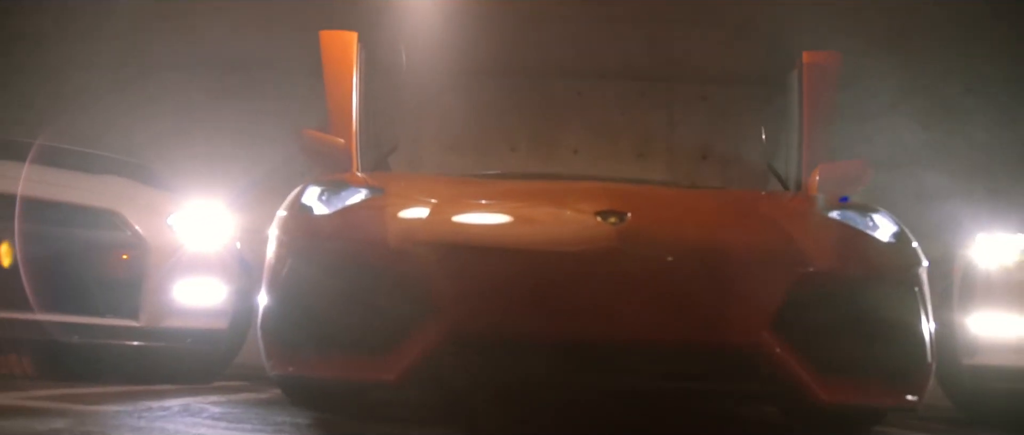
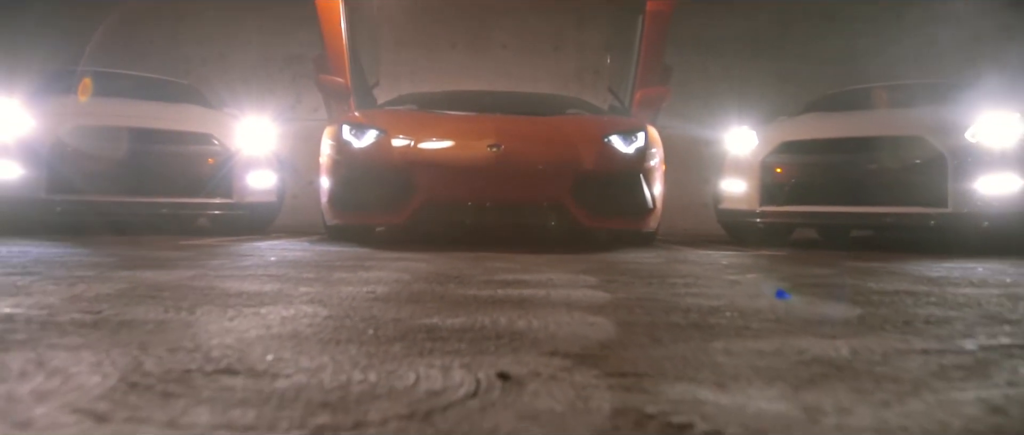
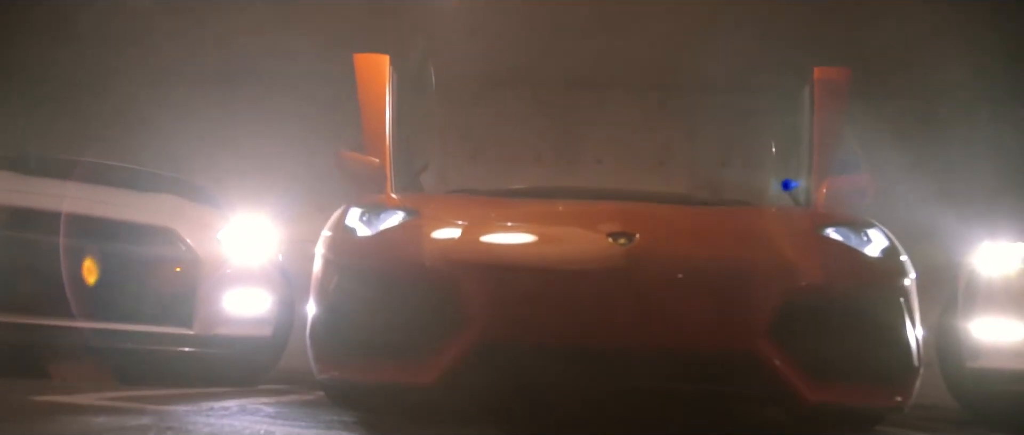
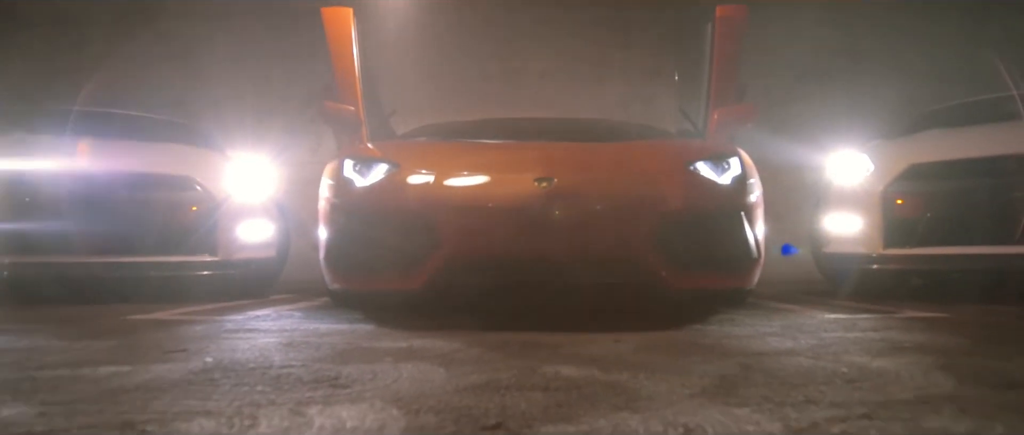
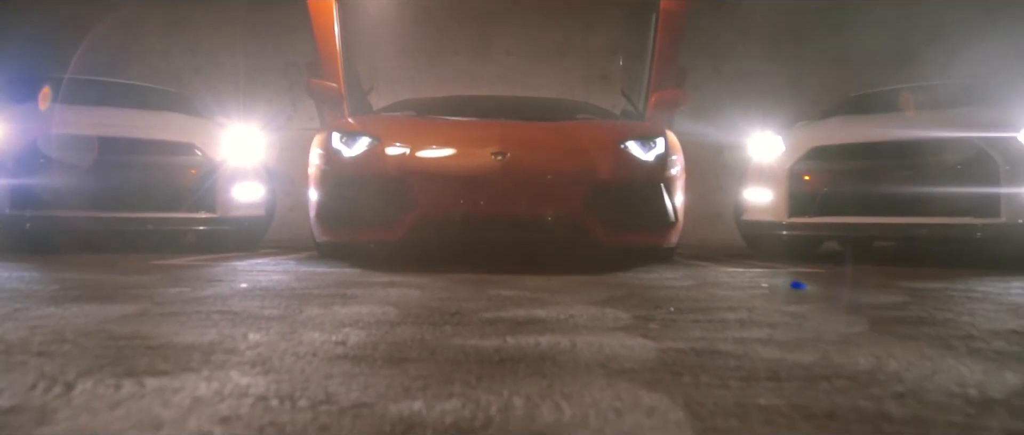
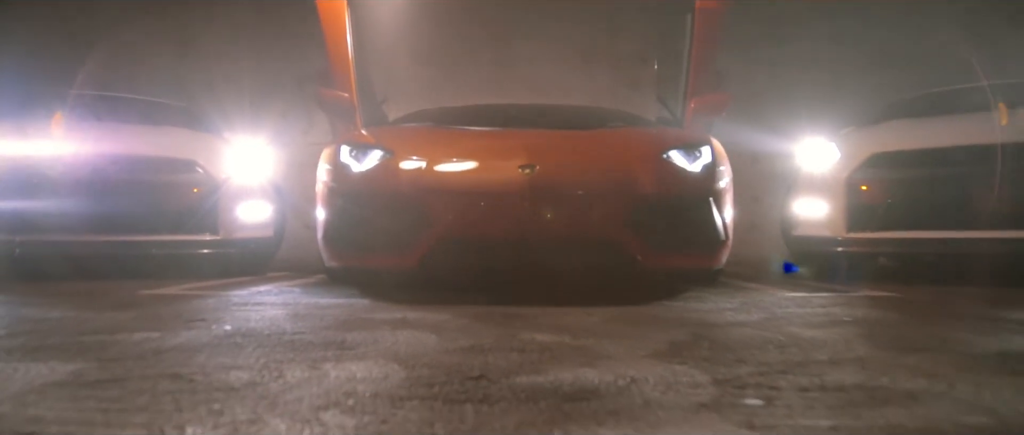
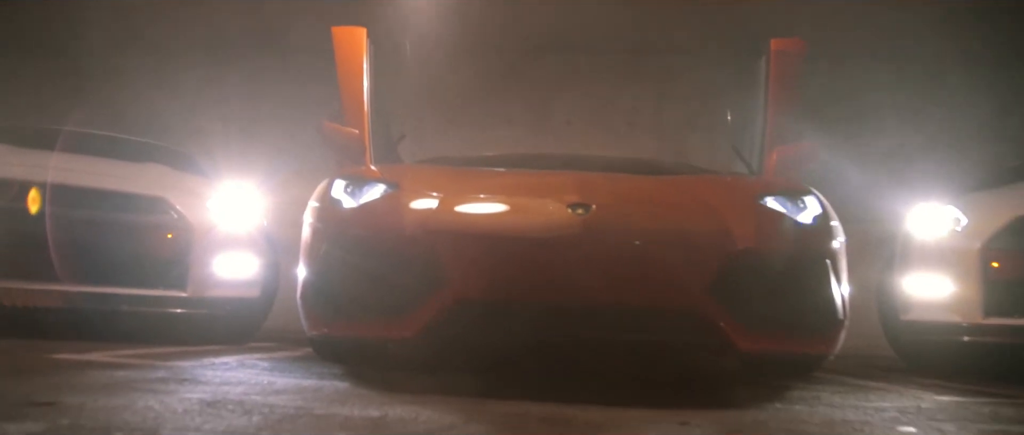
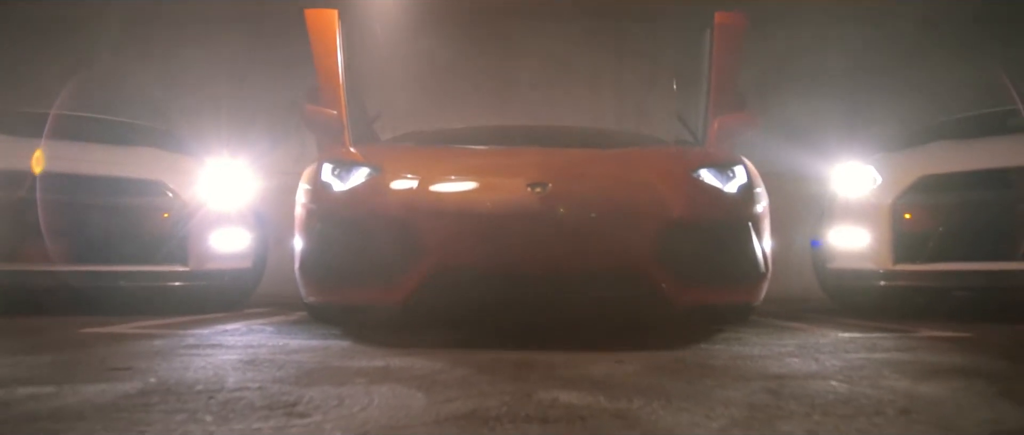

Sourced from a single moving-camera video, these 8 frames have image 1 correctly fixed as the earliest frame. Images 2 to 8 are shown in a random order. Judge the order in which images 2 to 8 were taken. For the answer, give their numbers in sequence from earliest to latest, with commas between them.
3, 7, 8, 4, 6, 5, 2
